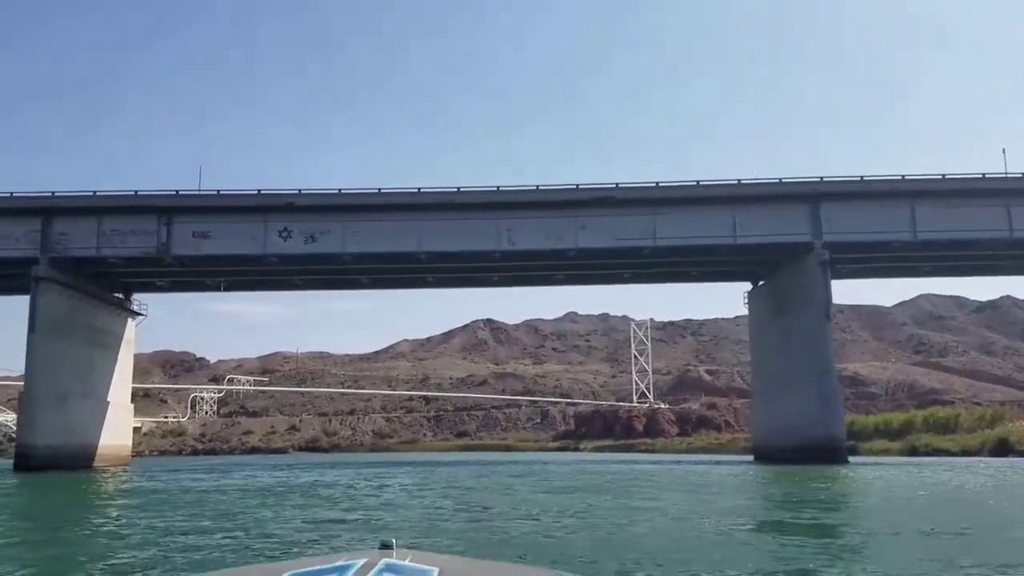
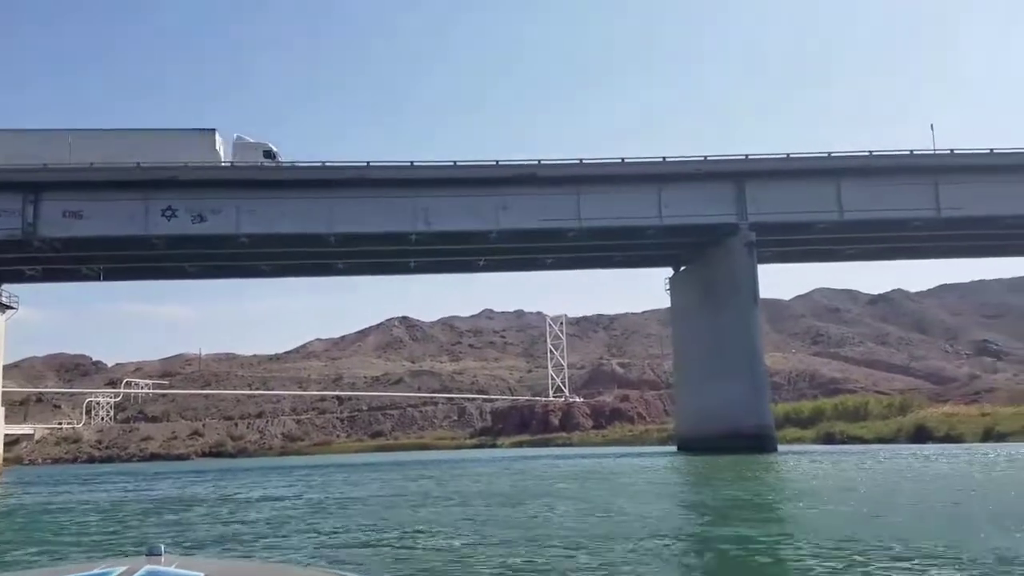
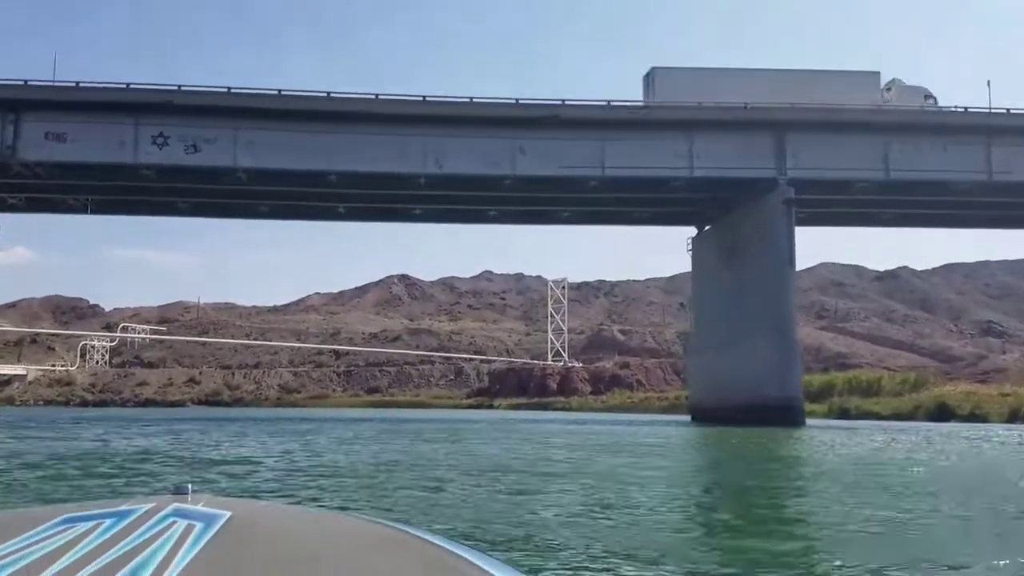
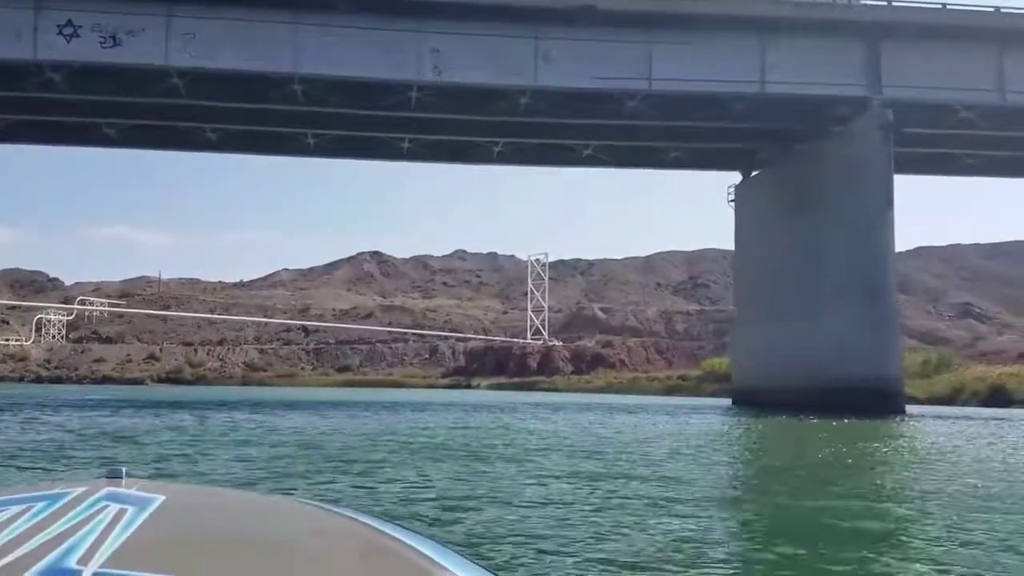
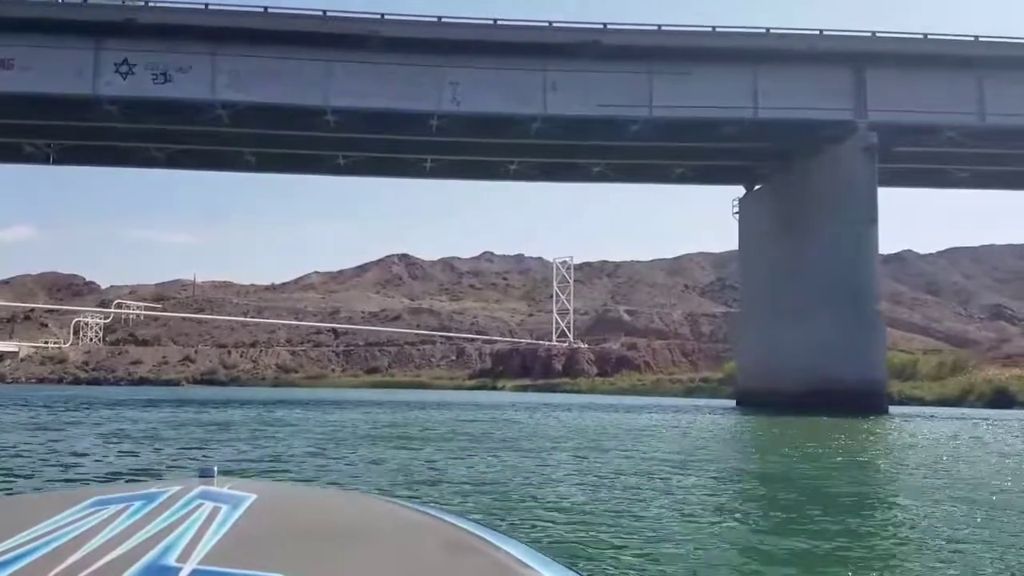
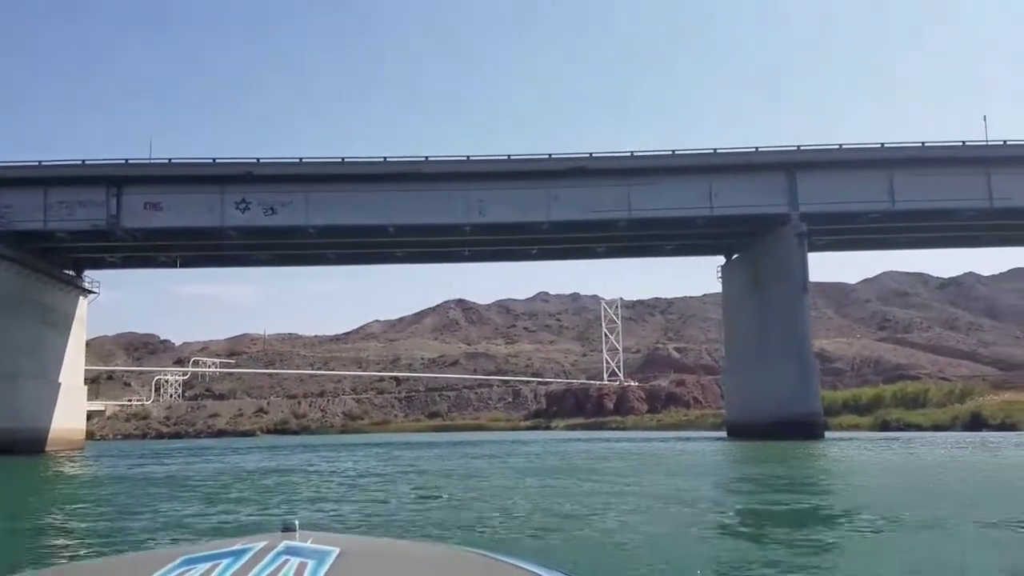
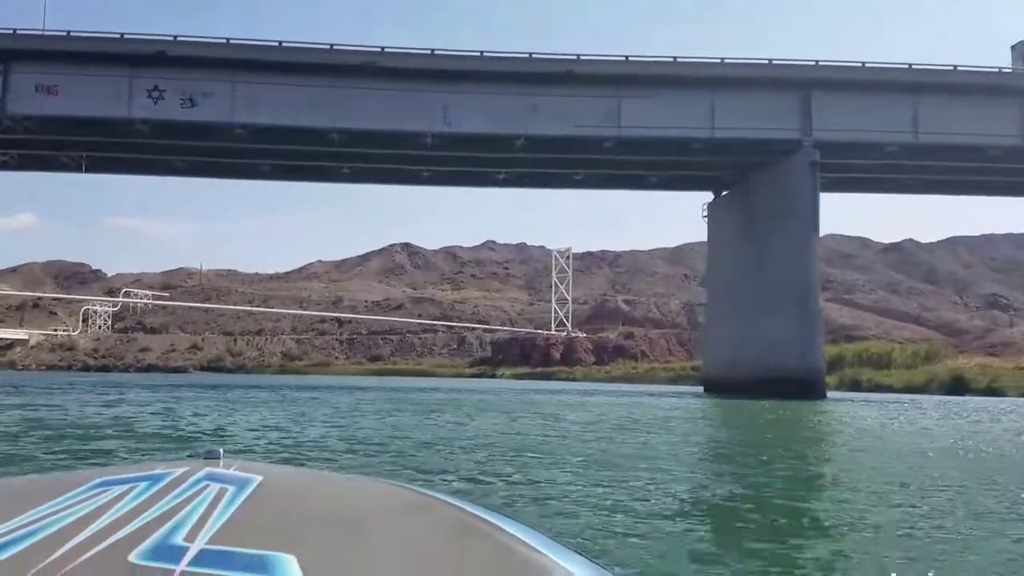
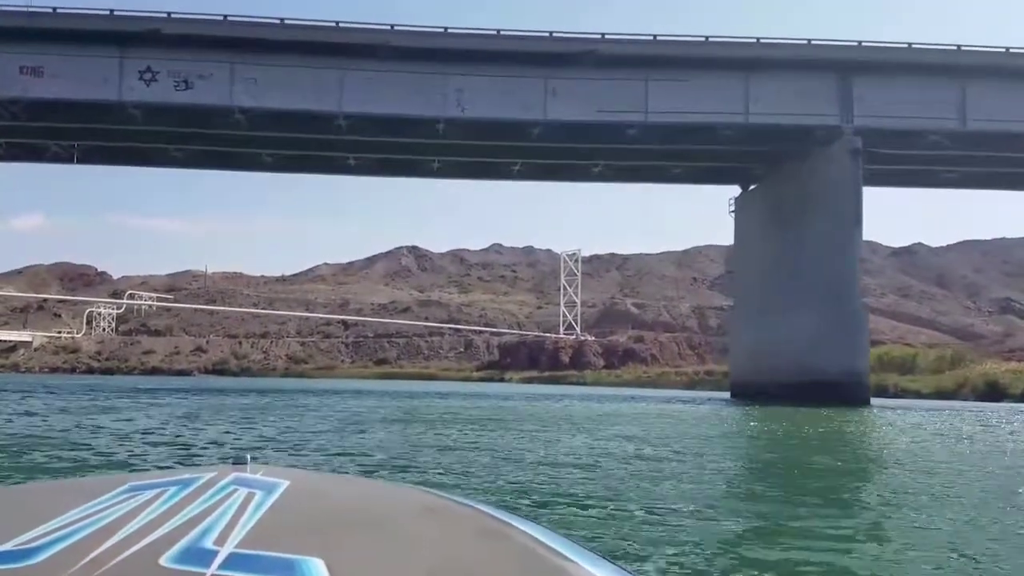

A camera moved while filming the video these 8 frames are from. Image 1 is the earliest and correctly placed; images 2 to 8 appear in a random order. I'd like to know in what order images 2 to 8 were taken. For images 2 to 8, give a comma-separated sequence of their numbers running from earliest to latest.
6, 2, 3, 7, 8, 5, 4
